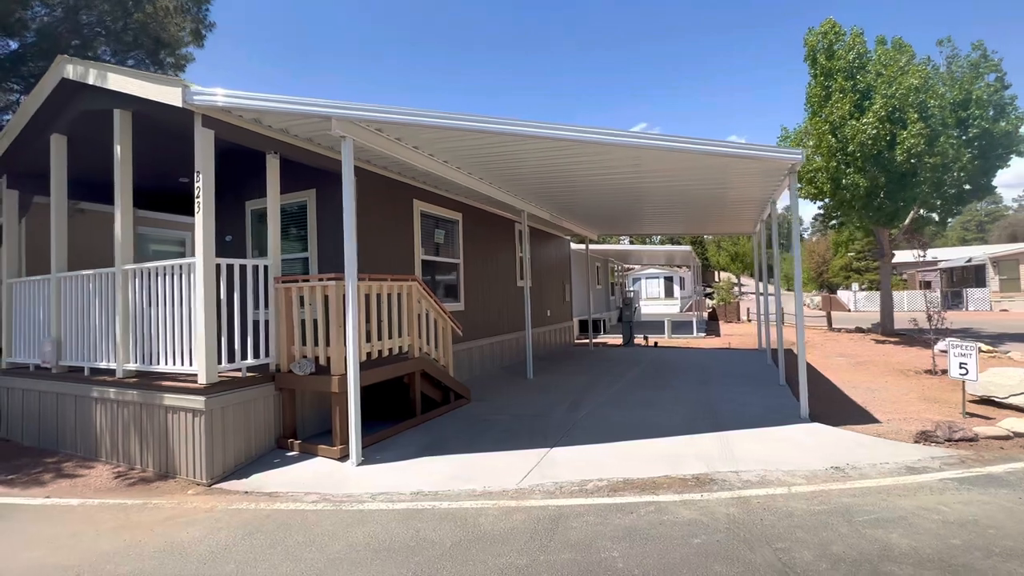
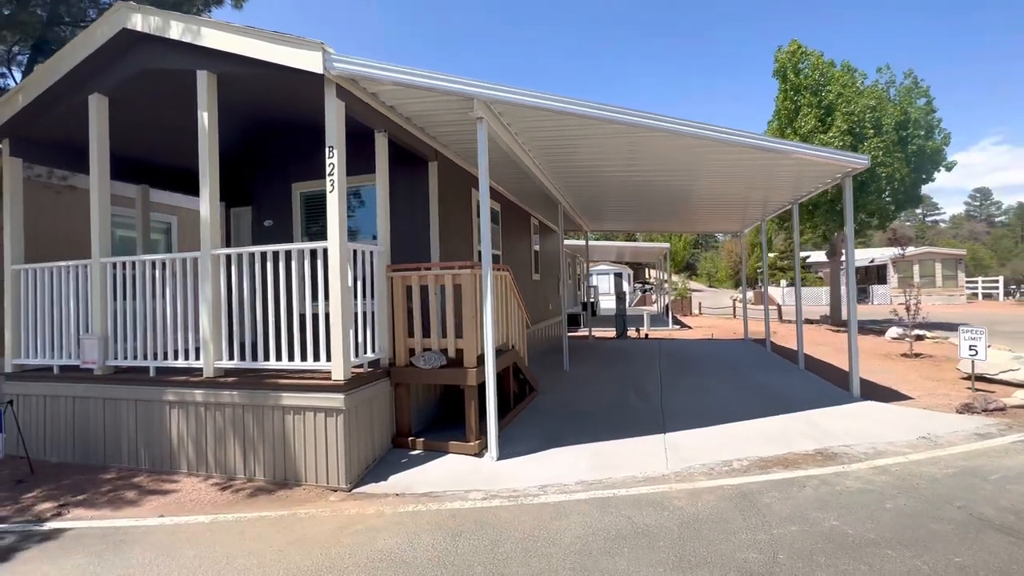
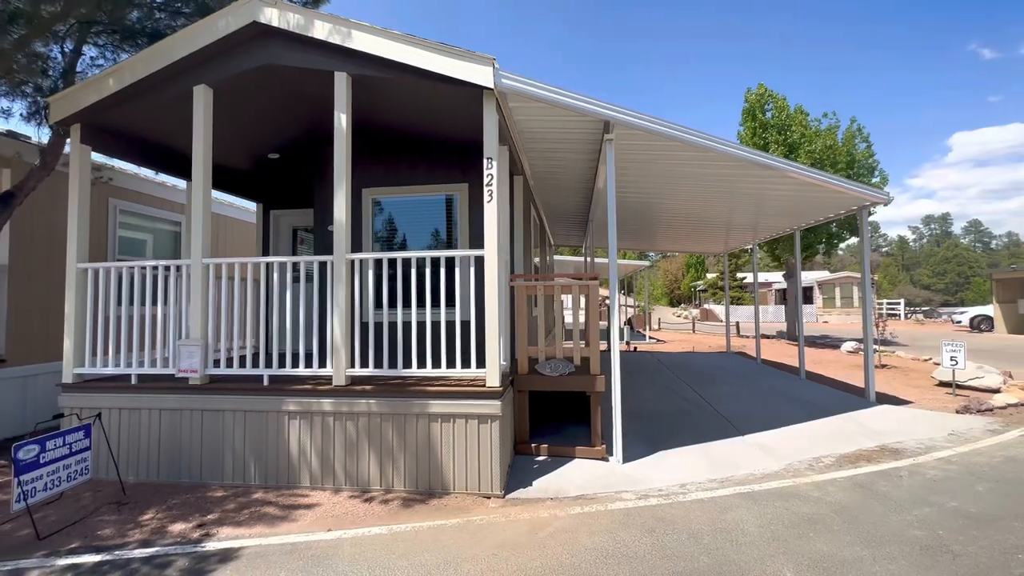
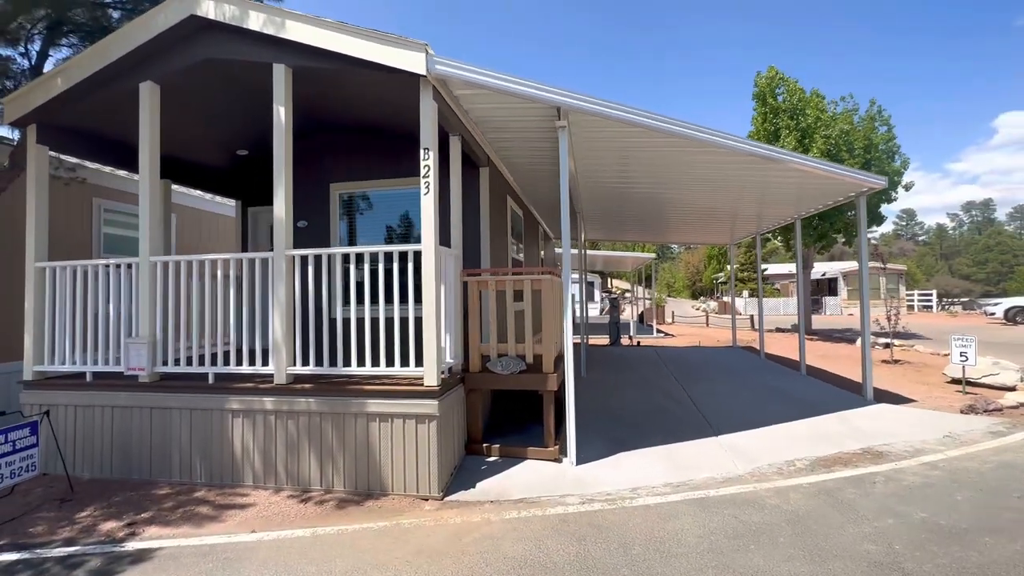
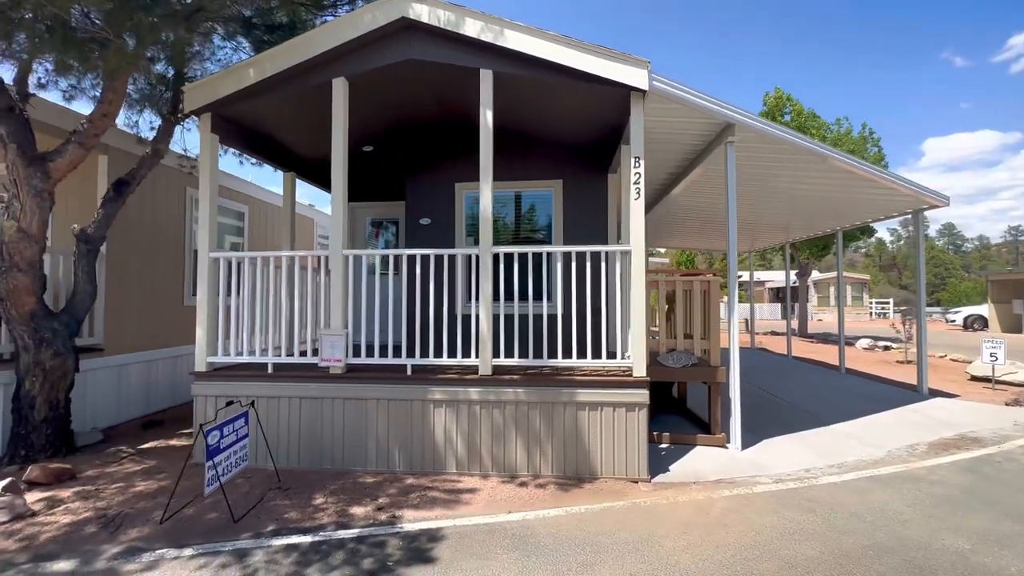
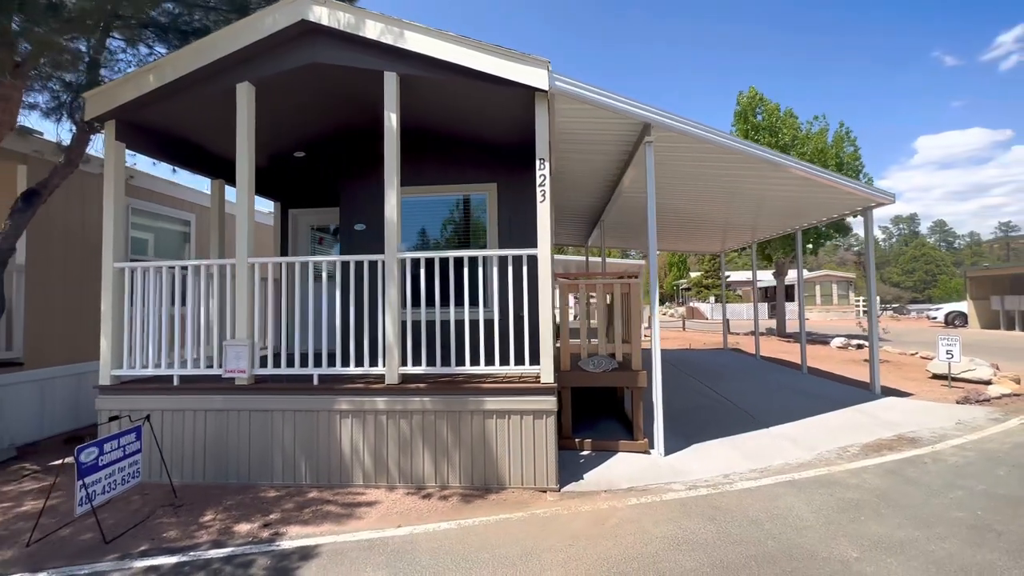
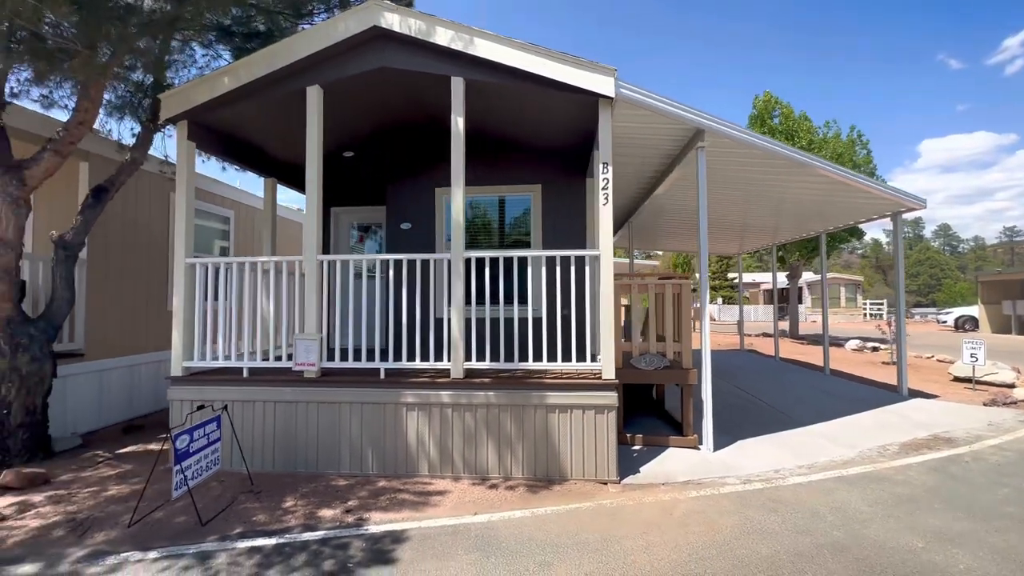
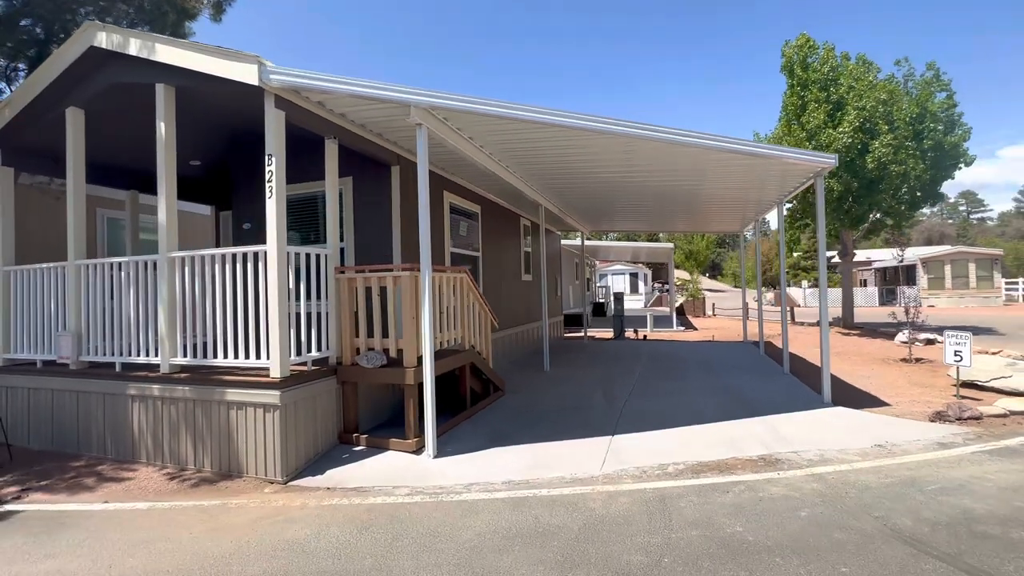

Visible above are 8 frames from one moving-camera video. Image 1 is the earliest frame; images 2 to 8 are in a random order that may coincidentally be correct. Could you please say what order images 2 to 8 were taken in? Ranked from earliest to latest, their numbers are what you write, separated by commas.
8, 2, 4, 3, 6, 7, 5
